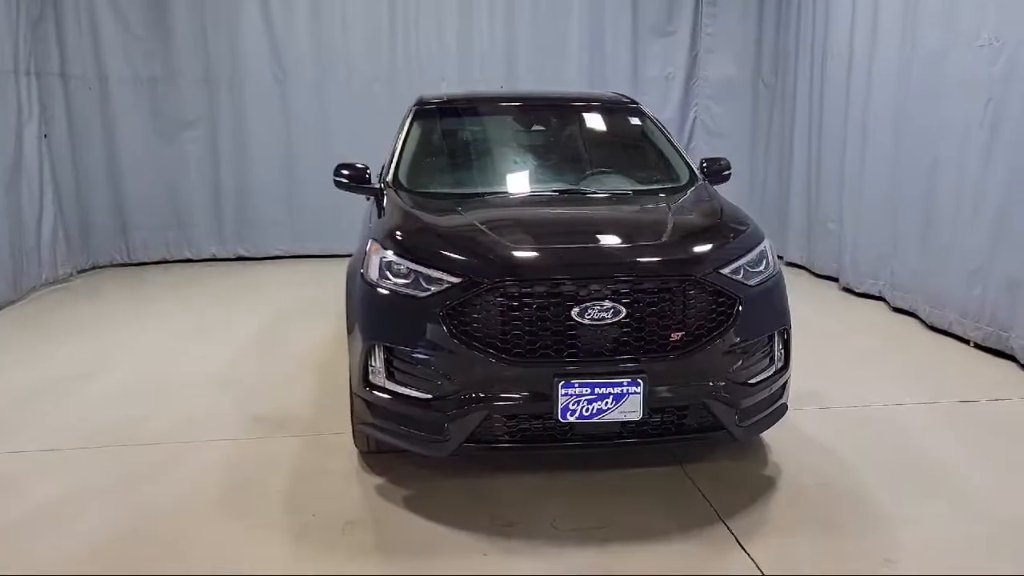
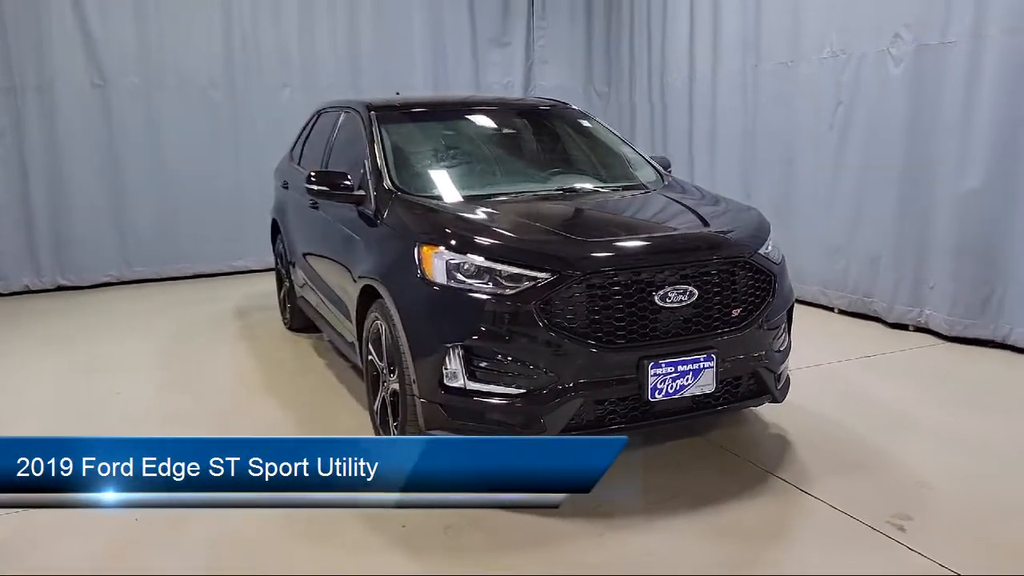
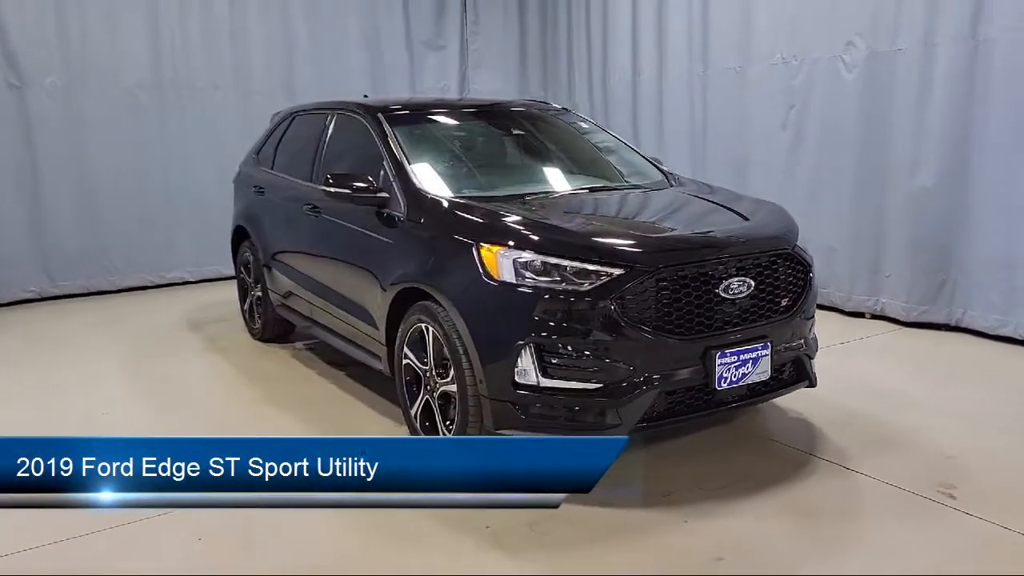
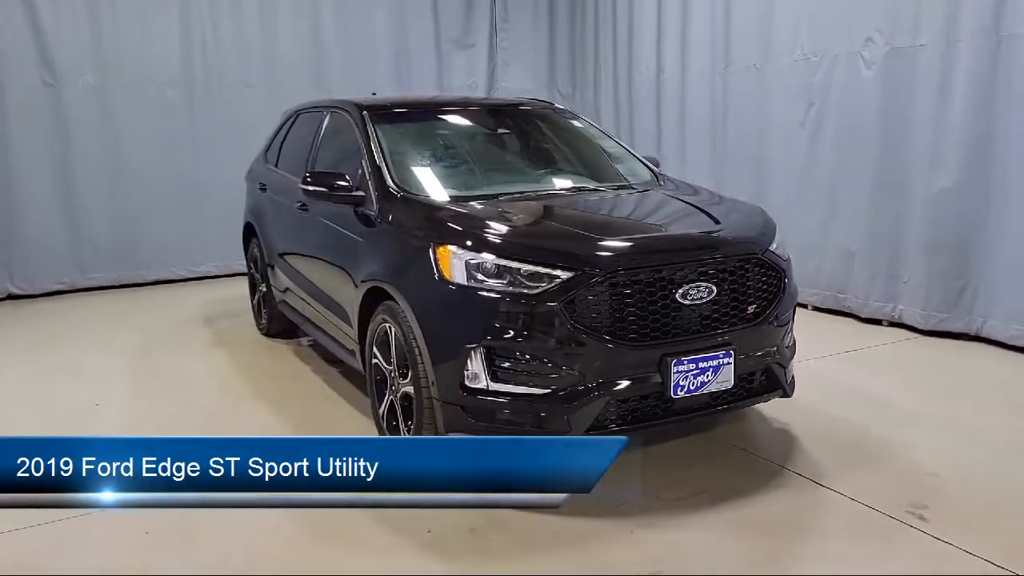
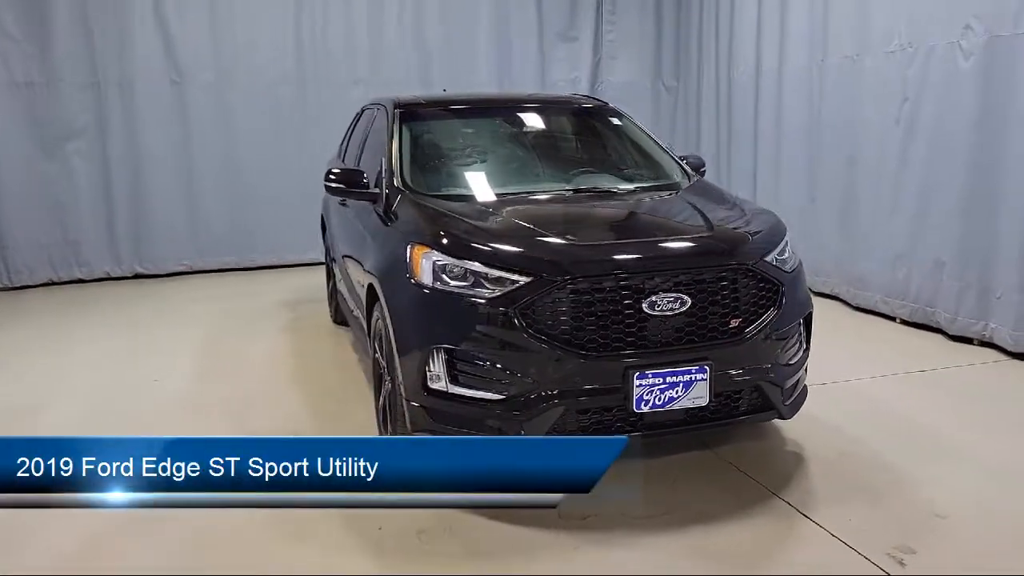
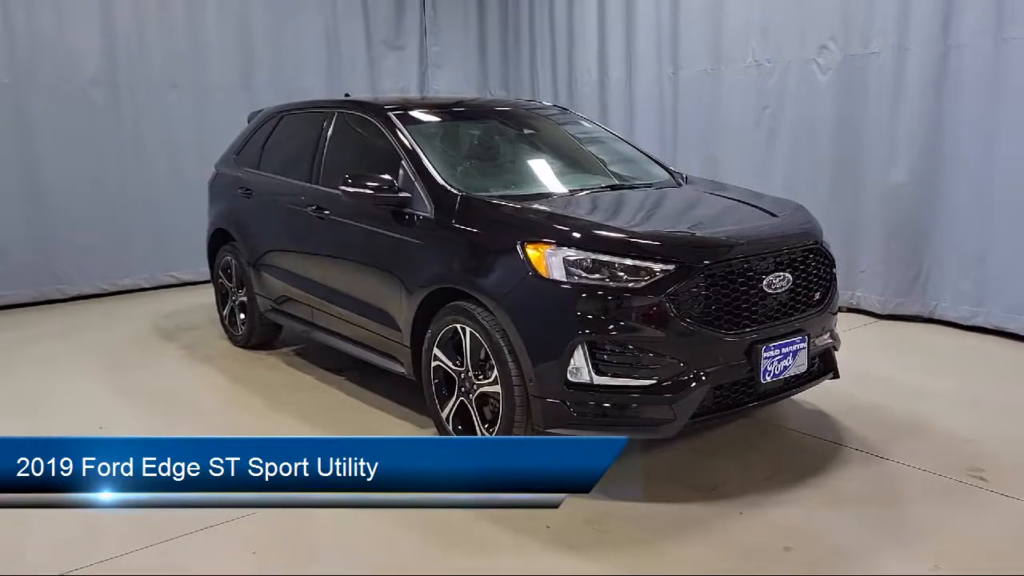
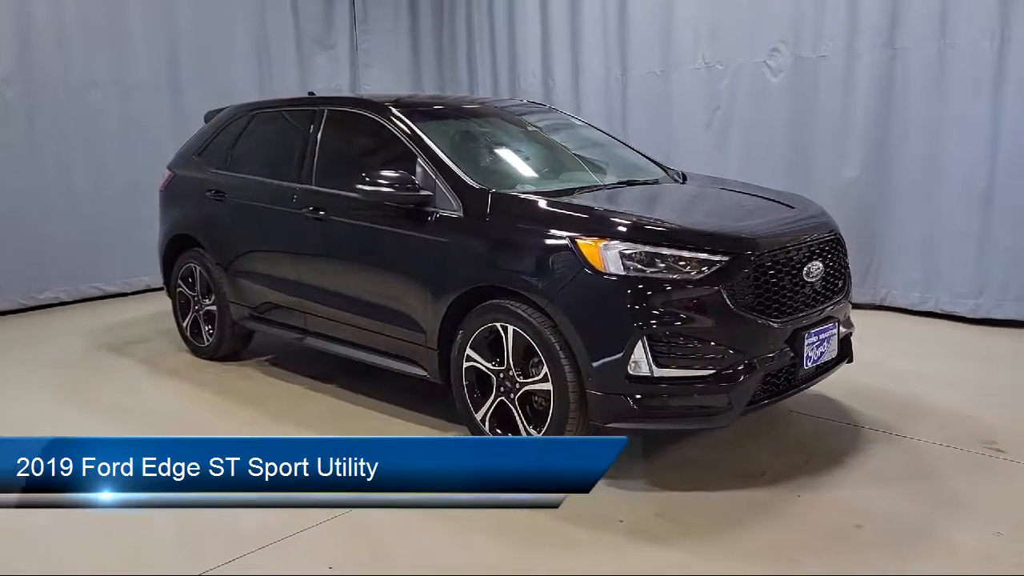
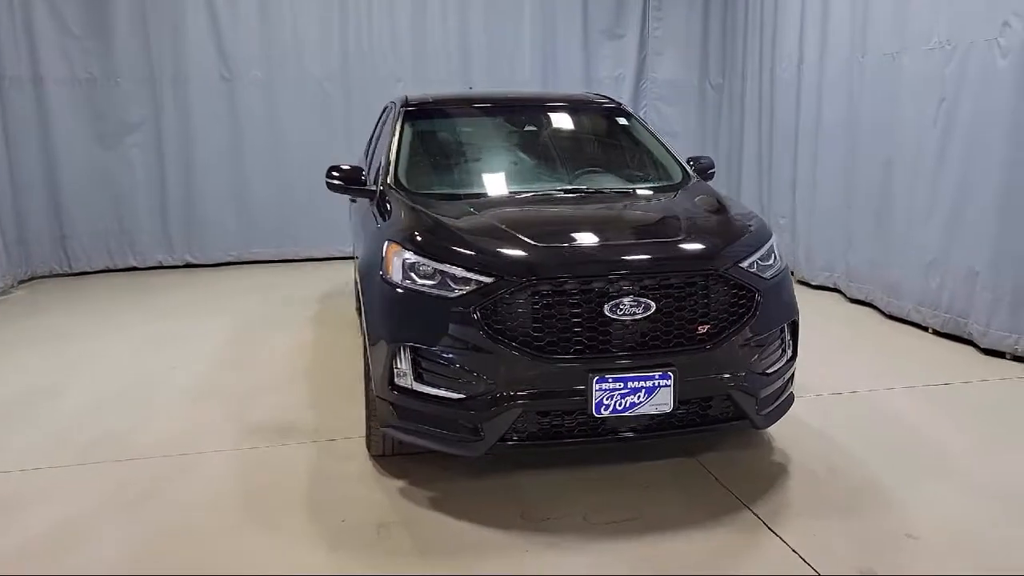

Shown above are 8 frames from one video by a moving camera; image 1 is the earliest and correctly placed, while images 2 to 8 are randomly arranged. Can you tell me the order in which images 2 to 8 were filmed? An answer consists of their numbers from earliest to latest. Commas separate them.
8, 5, 2, 4, 3, 6, 7
